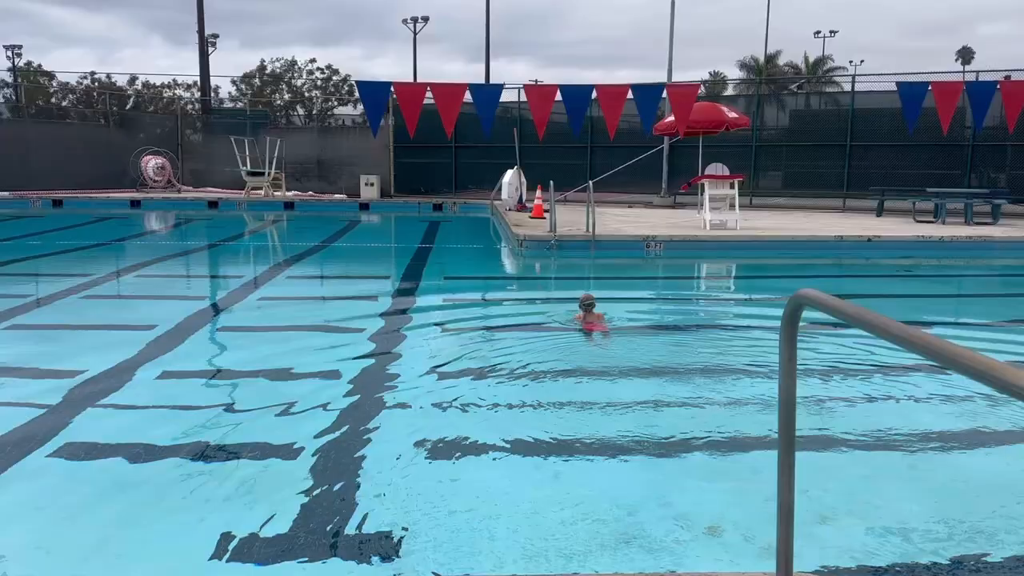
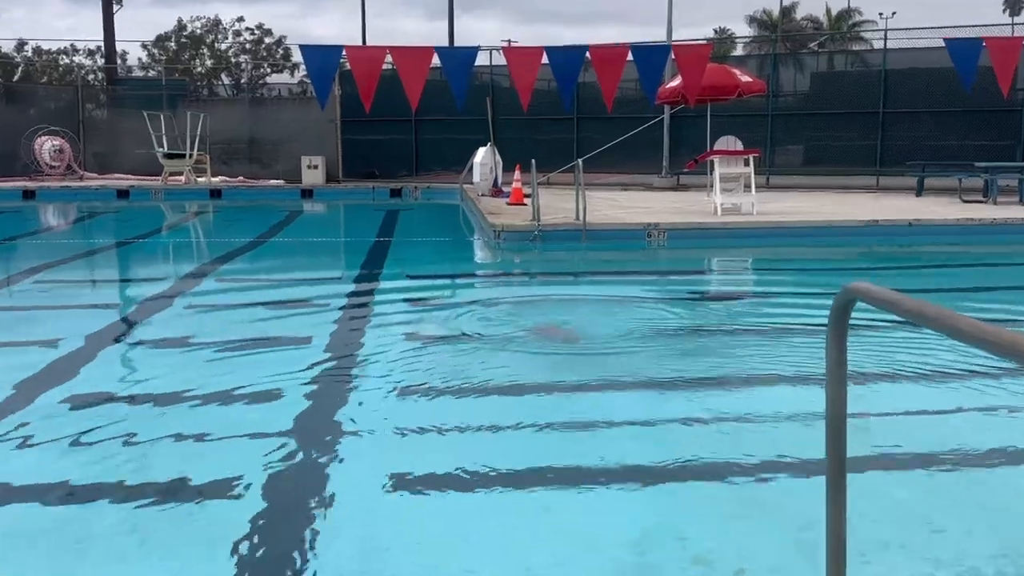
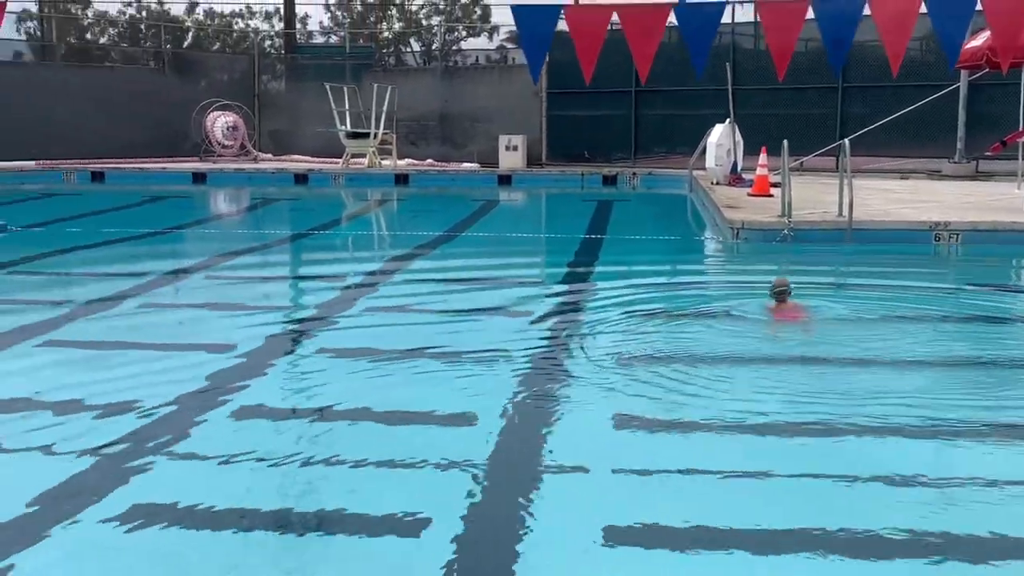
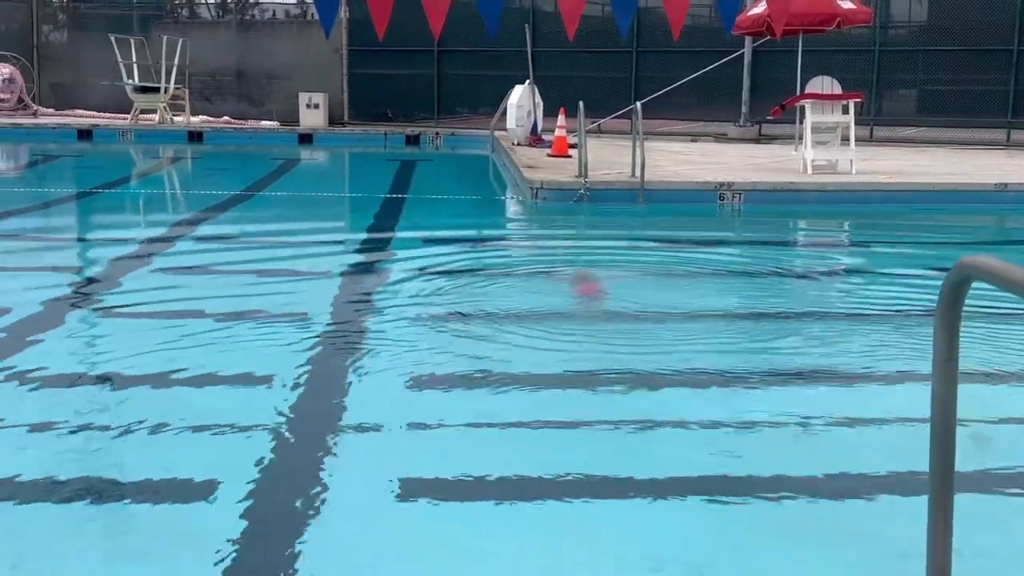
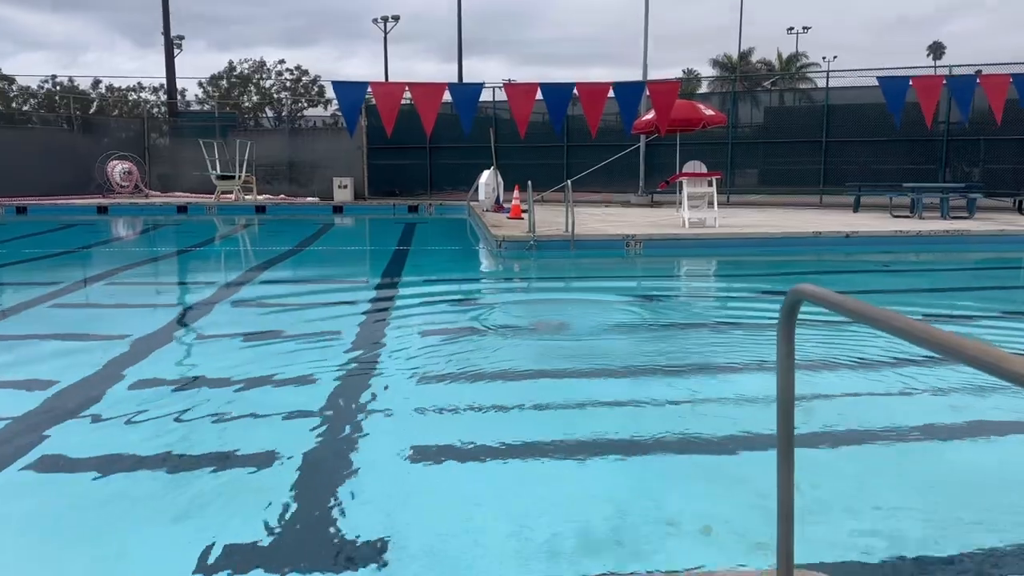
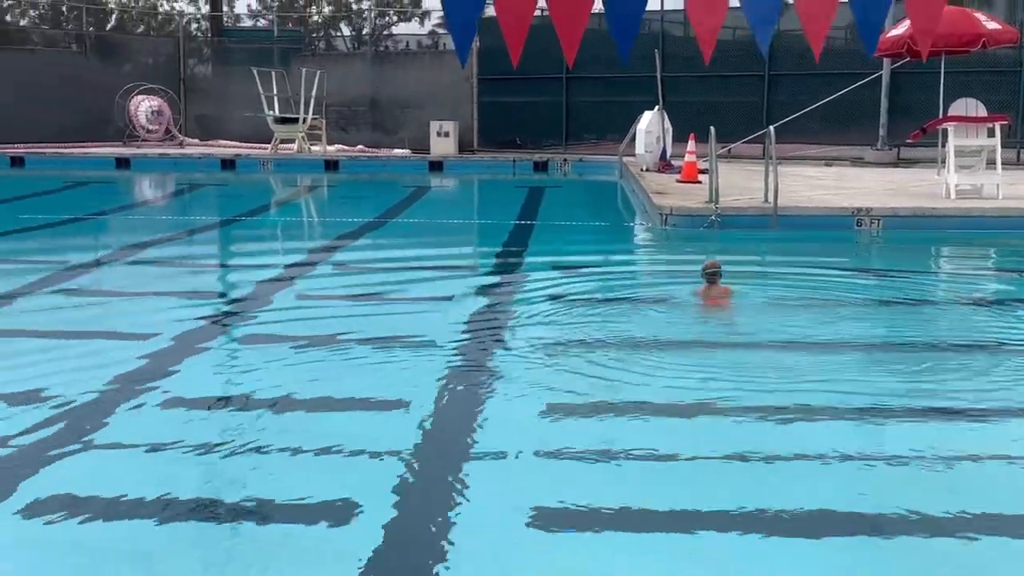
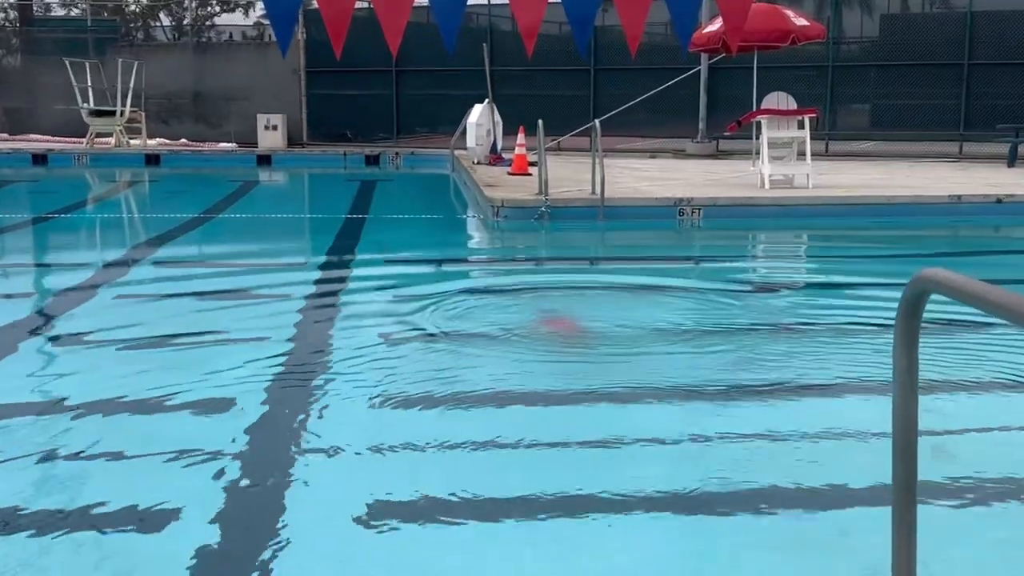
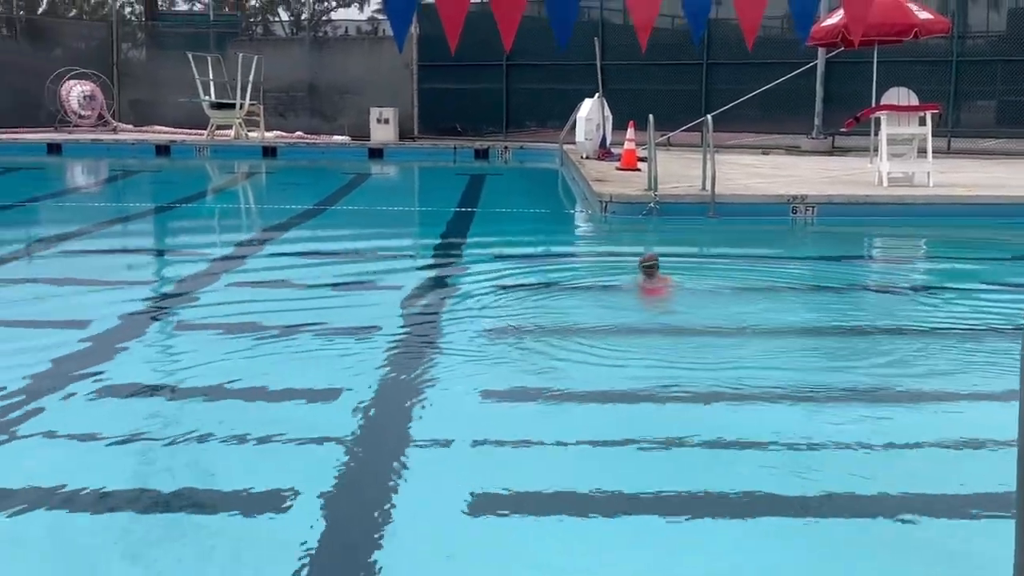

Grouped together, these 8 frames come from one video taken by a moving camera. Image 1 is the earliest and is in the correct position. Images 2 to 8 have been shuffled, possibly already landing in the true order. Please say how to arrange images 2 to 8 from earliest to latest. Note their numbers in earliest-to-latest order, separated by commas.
5, 2, 7, 4, 8, 6, 3
